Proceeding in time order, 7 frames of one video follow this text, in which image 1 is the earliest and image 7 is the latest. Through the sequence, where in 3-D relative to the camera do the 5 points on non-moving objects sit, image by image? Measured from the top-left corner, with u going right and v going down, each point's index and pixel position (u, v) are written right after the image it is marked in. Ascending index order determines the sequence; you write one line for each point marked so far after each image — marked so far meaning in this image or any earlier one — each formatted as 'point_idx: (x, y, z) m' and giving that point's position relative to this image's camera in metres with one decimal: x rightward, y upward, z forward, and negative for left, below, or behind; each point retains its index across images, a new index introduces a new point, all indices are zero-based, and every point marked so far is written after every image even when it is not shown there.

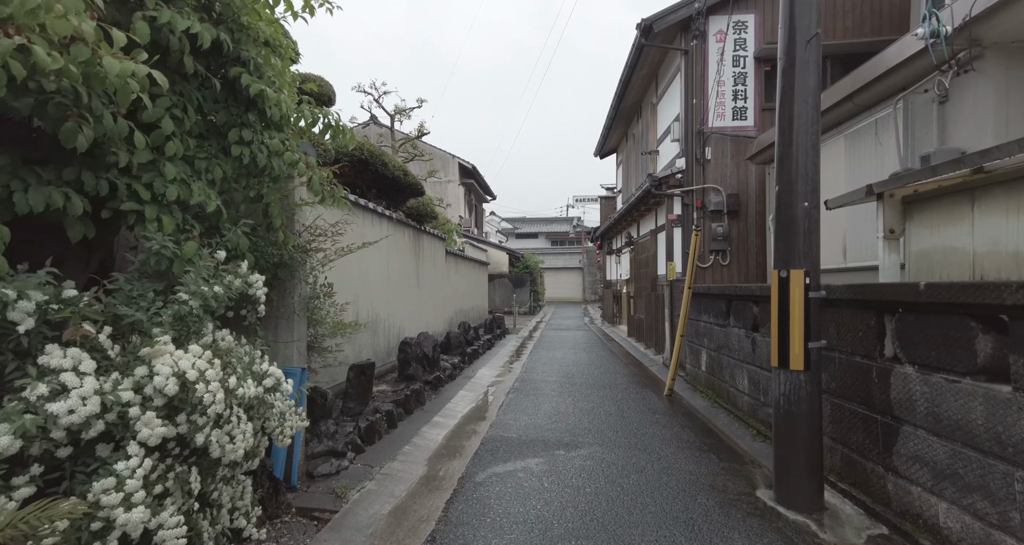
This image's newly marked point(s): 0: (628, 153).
0: (+3.5, +3.6, +15.6) m
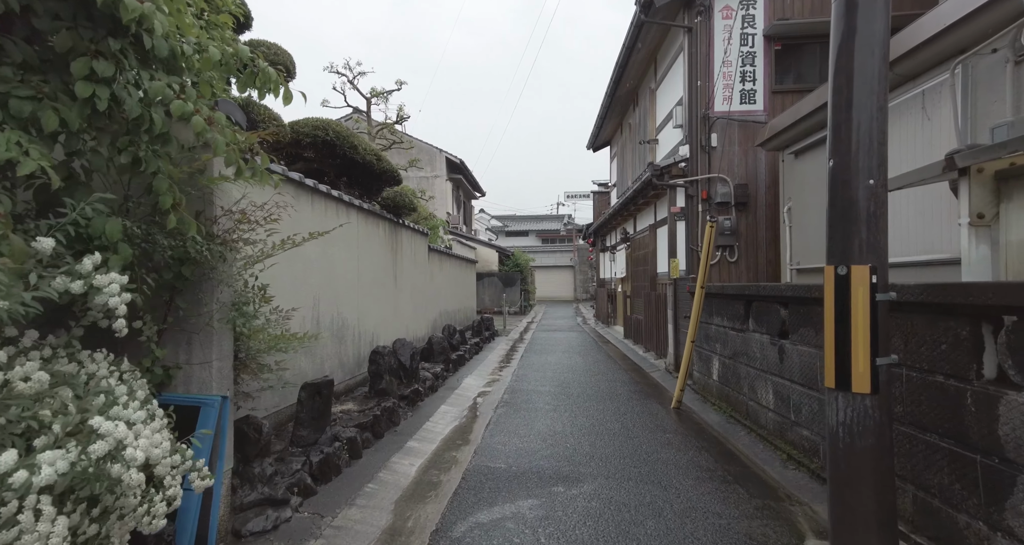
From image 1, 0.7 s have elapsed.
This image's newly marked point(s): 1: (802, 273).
0: (+3.2, +3.7, +14.8) m
1: (+4.0, 0.0, +7.3) m
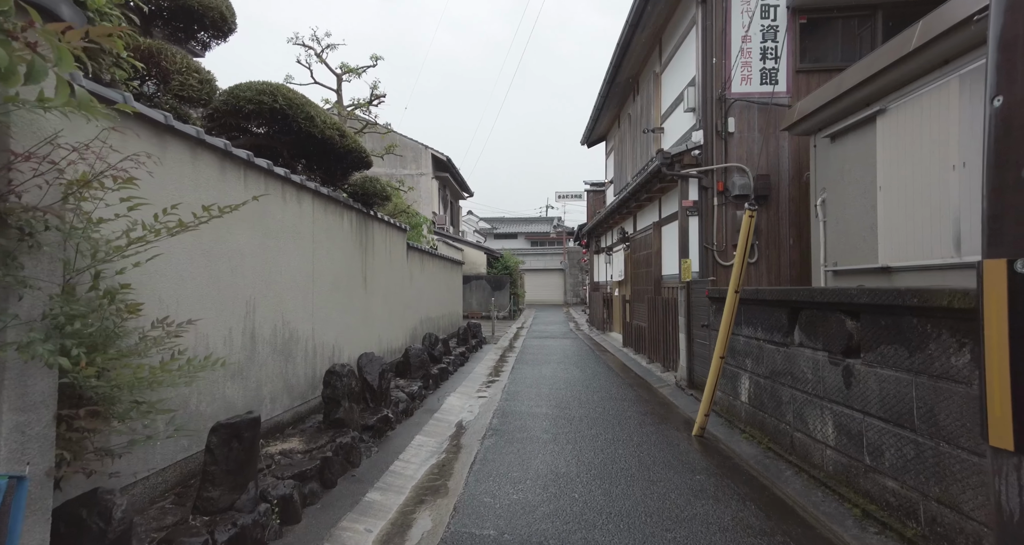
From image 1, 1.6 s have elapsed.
0: (+2.9, +3.6, +13.8) m
1: (+3.9, 0.0, +6.3) m
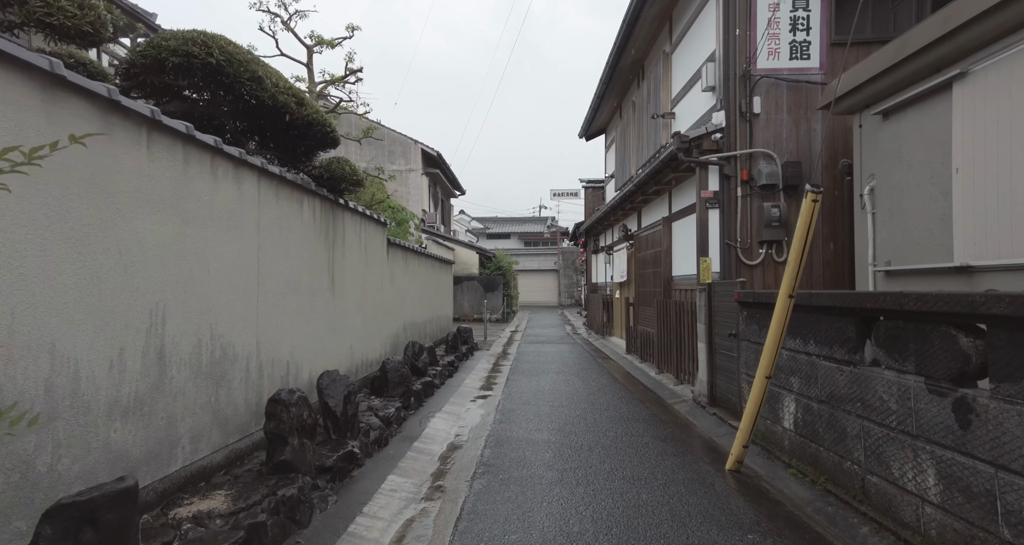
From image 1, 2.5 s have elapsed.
0: (+2.8, +3.6, +12.8) m
1: (+3.8, 0.0, +5.3) m
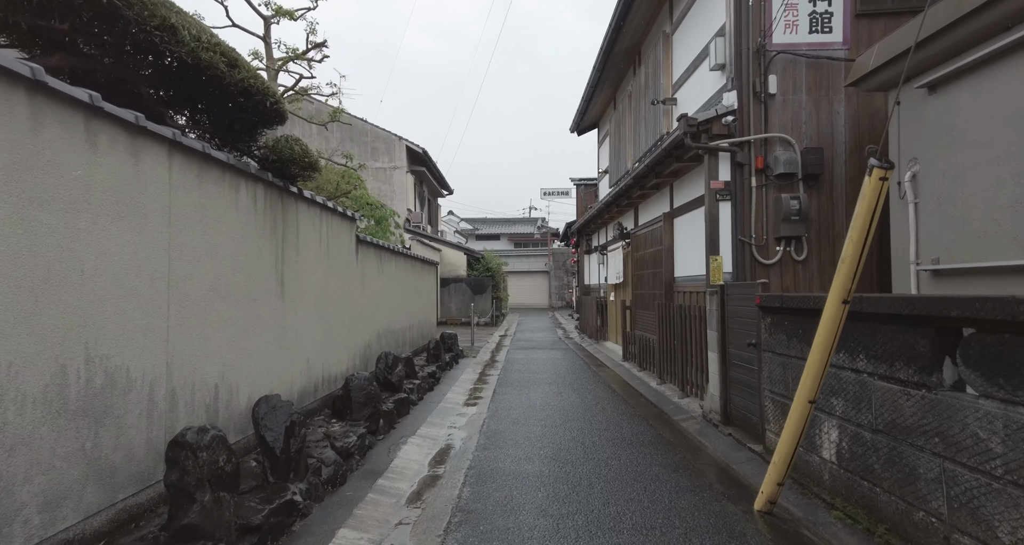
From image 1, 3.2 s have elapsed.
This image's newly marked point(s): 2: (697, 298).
0: (+2.5, +3.6, +12.0) m
1: (+3.7, 0.0, +4.5) m
2: (+2.6, -0.3, +7.3) m
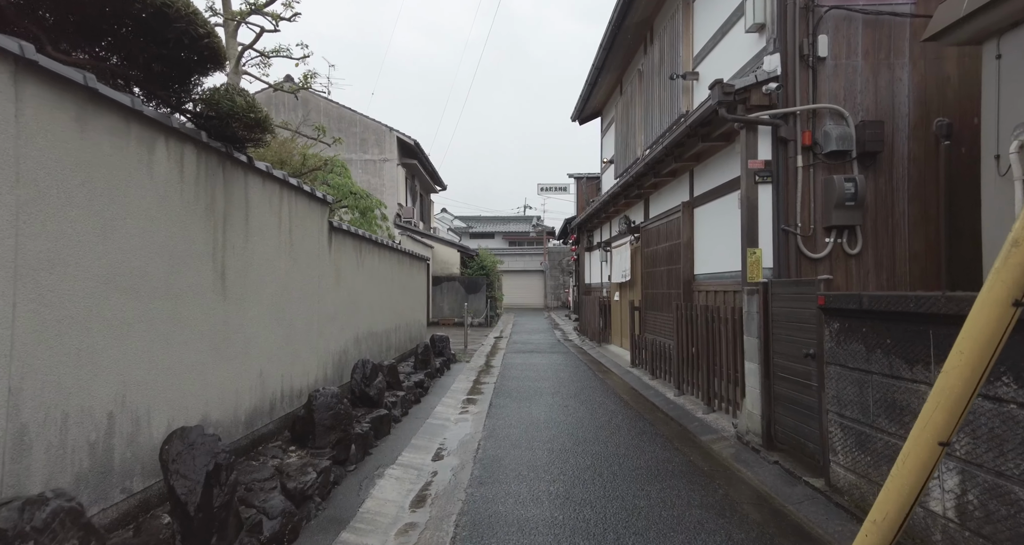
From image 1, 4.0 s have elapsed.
0: (+2.5, +3.6, +11.1) m
1: (+3.7, 0.0, +3.6) m
2: (+2.6, -0.3, +6.3) m
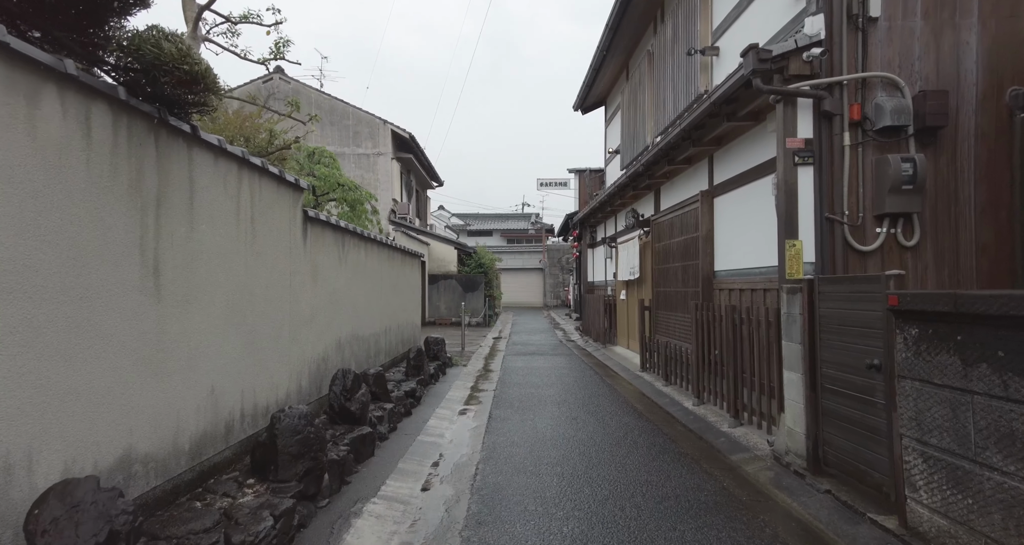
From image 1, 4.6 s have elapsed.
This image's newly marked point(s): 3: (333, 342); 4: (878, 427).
0: (+2.4, +3.7, +10.3) m
1: (+3.8, 0.0, +2.8) m
2: (+2.6, -0.3, +5.6) m
3: (-2.0, -0.8, +5.9) m
4: (+2.5, -1.0, +3.6) m
